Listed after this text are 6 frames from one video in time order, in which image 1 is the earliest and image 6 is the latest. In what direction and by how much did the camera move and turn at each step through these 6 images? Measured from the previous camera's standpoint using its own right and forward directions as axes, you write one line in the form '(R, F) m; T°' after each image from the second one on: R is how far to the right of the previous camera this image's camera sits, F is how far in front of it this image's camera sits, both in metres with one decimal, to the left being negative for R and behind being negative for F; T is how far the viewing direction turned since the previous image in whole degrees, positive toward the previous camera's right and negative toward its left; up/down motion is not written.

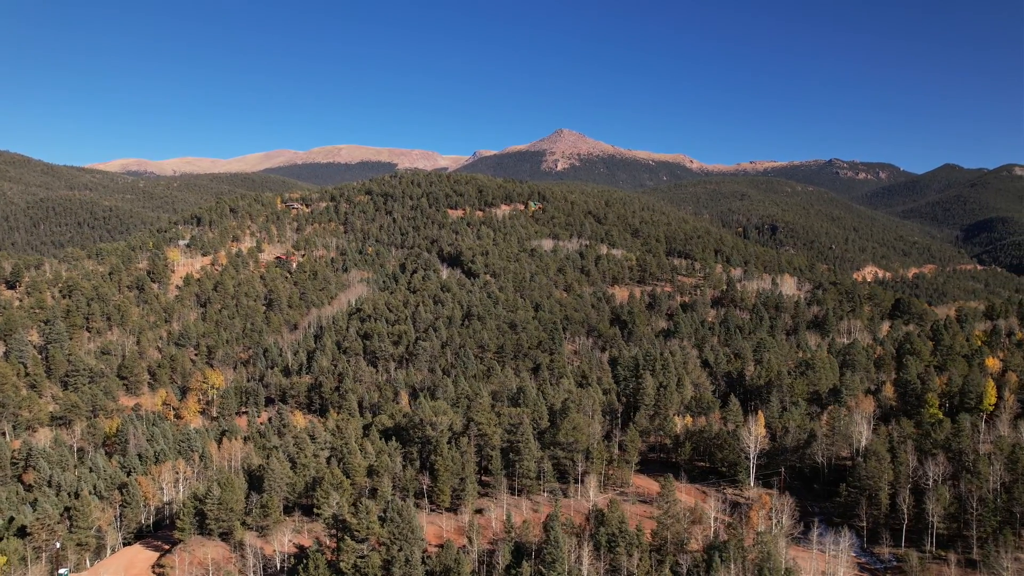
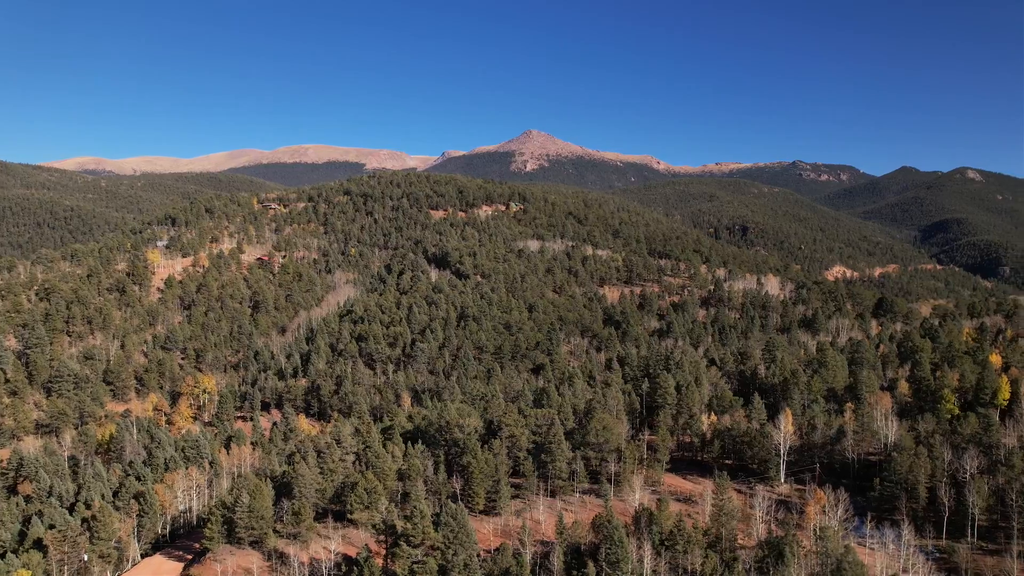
(-4.1, +0.3) m; +2°
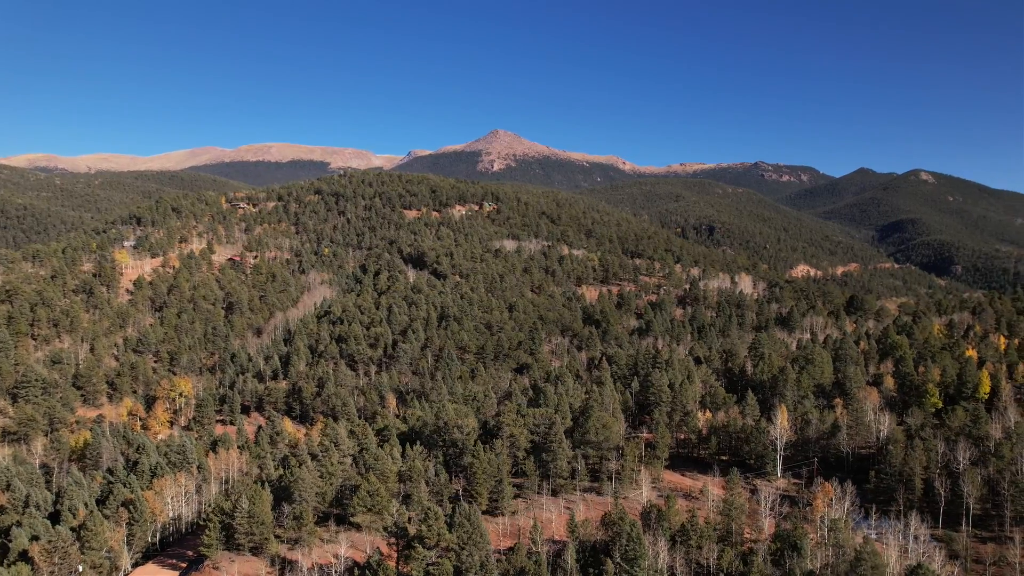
(-2.2, +0.1) m; +3°
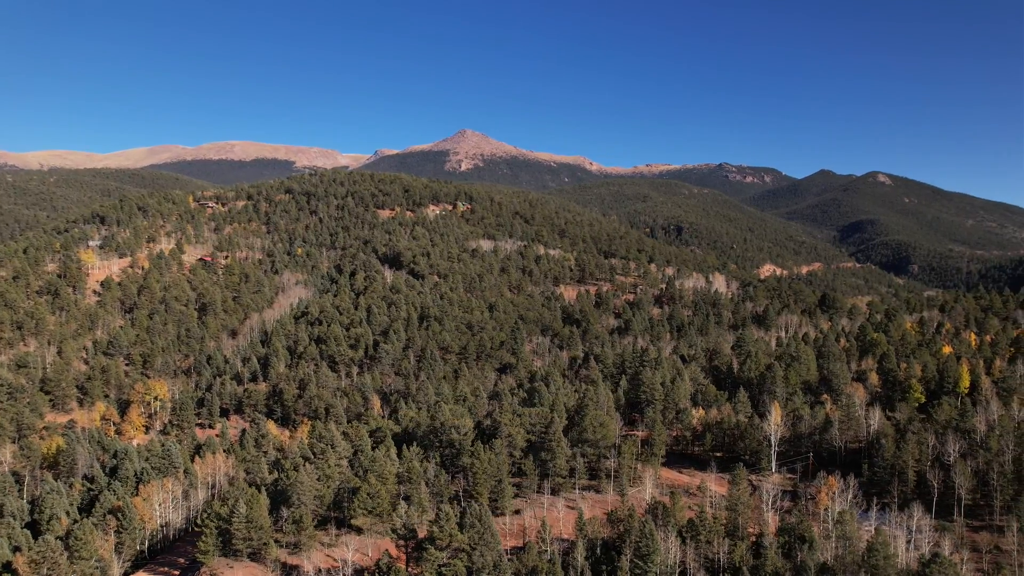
(-2.0, +0.1) m; +3°
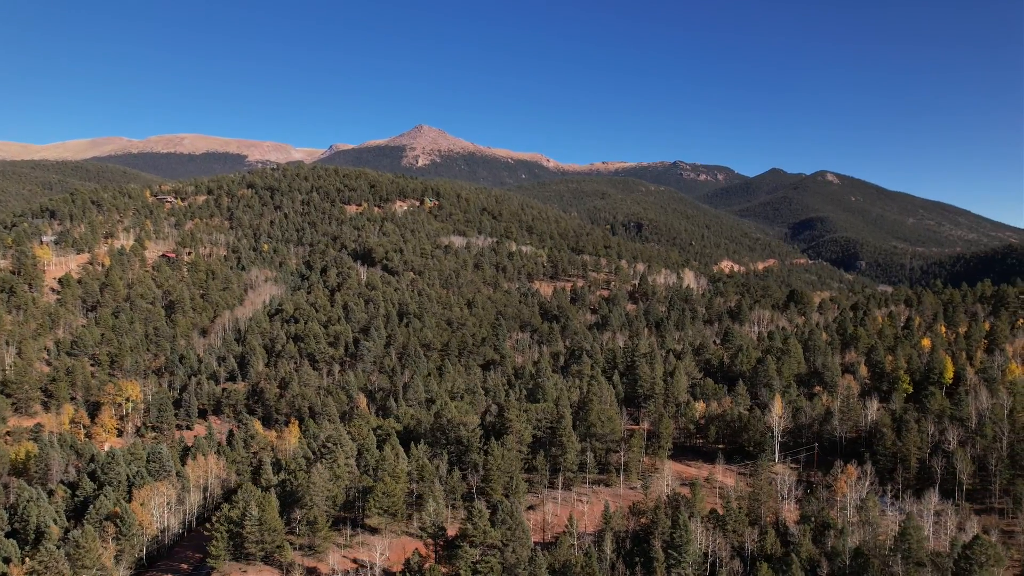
(-3.4, +0.2) m; +3°
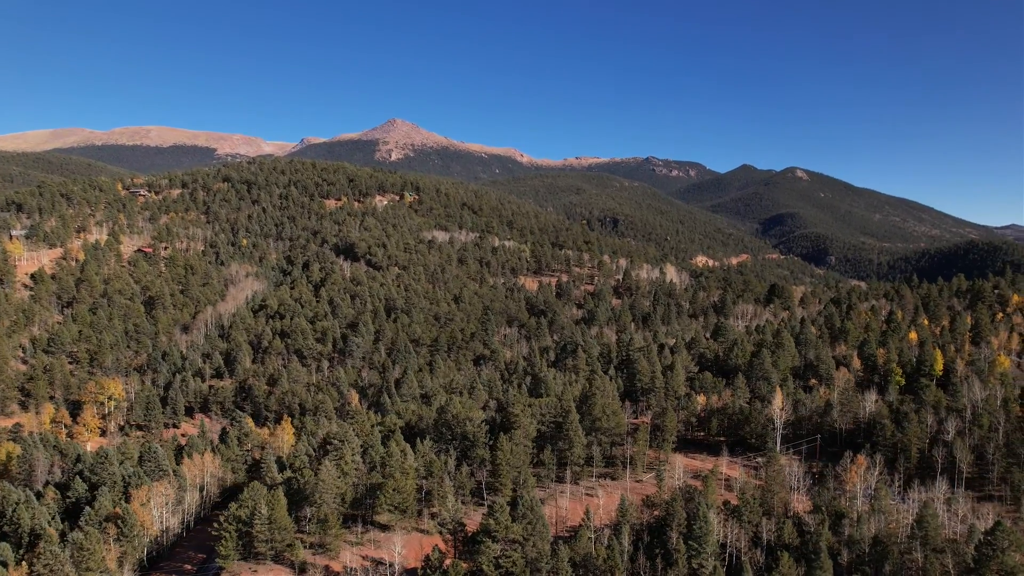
(-2.1, +0.1) m; +2°
